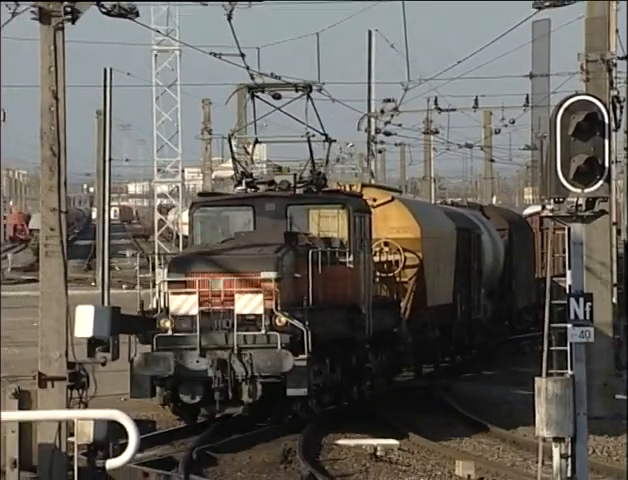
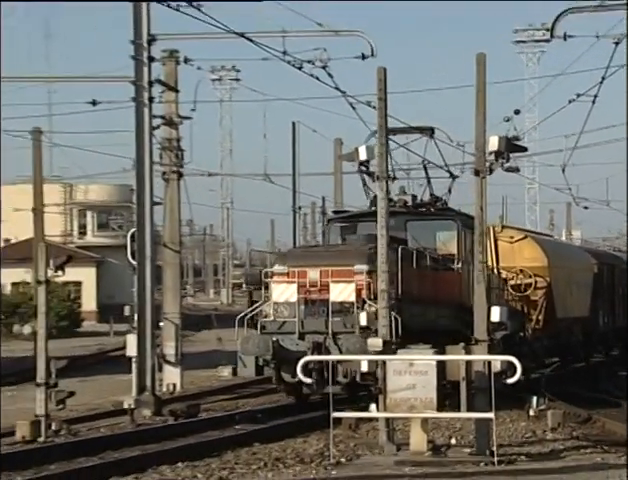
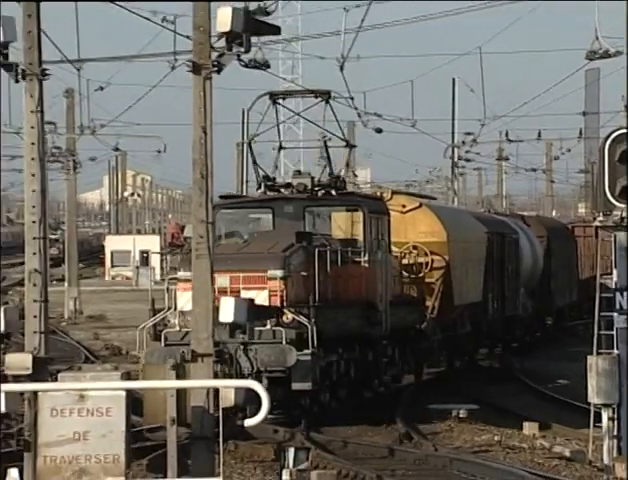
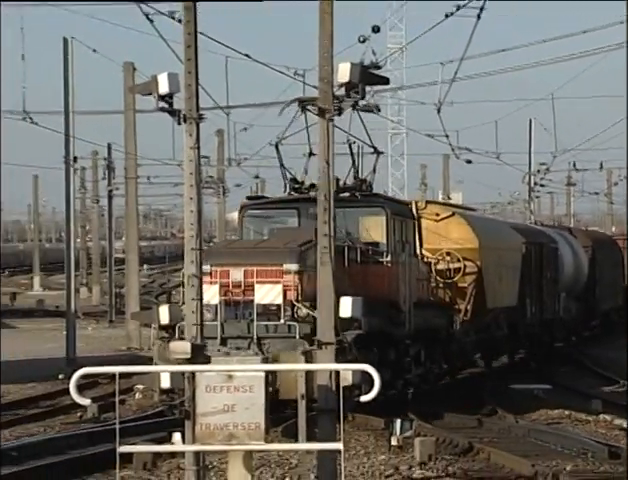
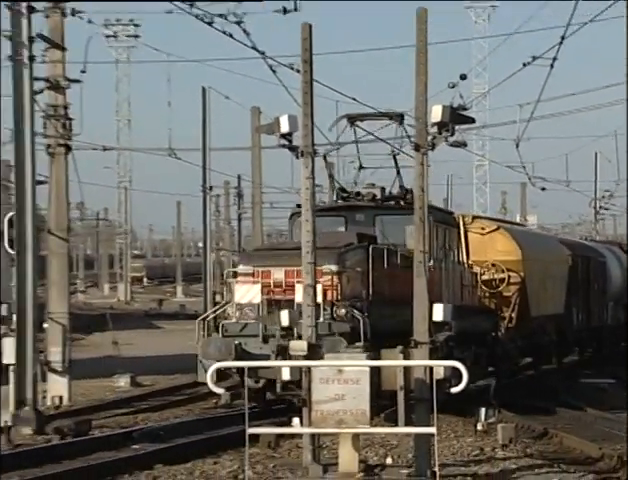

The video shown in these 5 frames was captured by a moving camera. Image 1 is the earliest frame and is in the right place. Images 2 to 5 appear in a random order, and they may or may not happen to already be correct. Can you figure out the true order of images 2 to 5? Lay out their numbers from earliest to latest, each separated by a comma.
3, 4, 5, 2
